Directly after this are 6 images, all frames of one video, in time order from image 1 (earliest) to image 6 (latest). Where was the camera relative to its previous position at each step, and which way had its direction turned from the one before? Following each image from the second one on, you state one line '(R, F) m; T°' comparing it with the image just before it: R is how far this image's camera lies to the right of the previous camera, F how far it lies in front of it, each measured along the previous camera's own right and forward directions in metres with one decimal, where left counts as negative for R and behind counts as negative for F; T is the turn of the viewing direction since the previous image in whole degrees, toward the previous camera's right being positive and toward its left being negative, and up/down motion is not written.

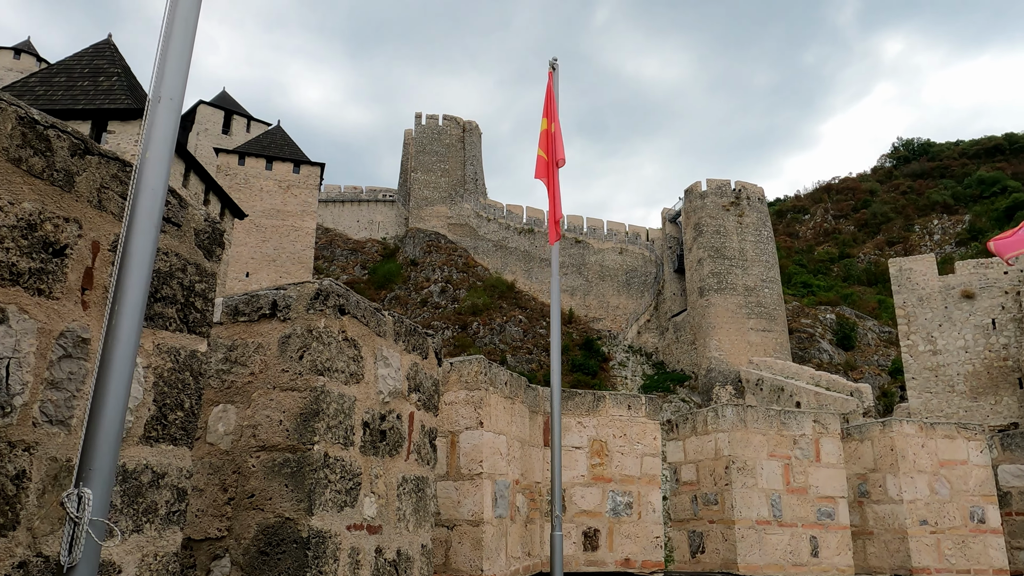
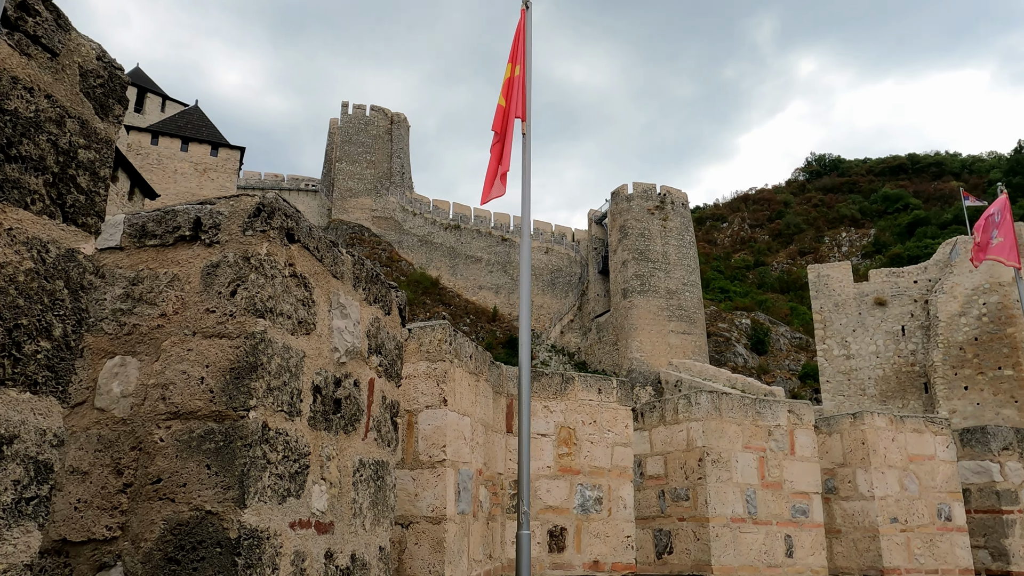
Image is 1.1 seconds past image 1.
(-0.2, +0.7) m; +6°
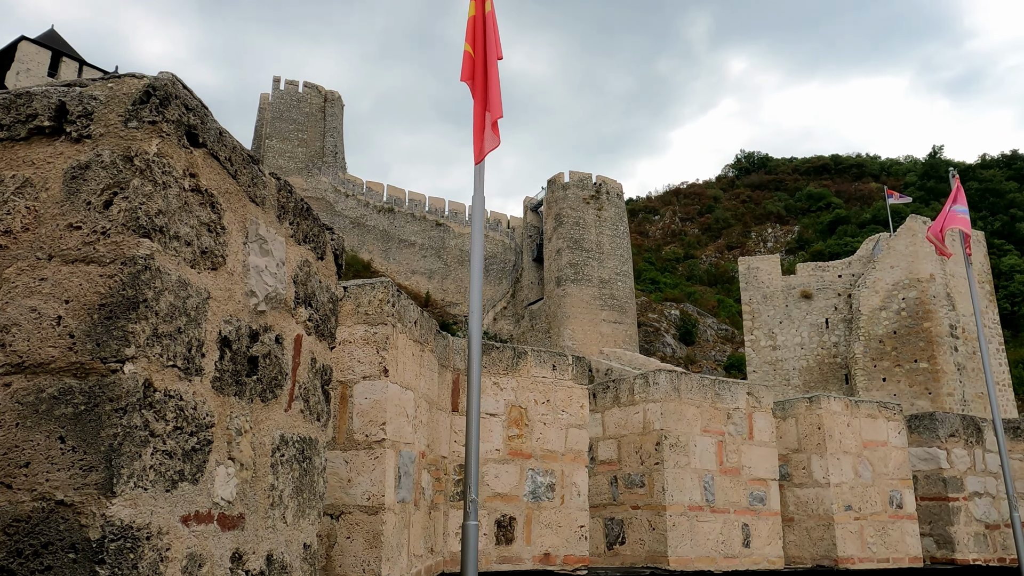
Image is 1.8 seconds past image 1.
(-0.1, +0.5) m; +5°
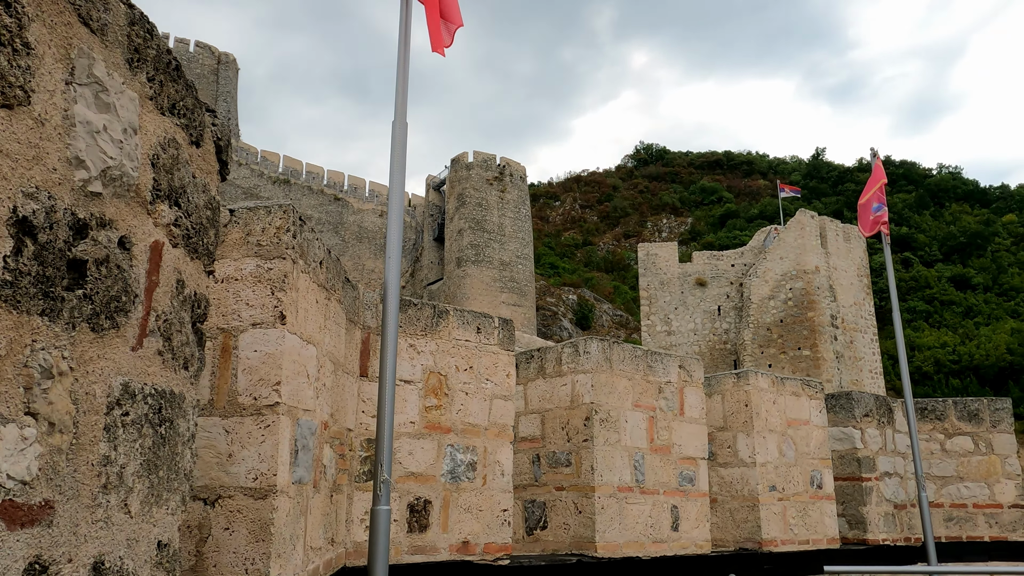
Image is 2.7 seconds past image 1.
(-0.1, +0.6) m; +8°
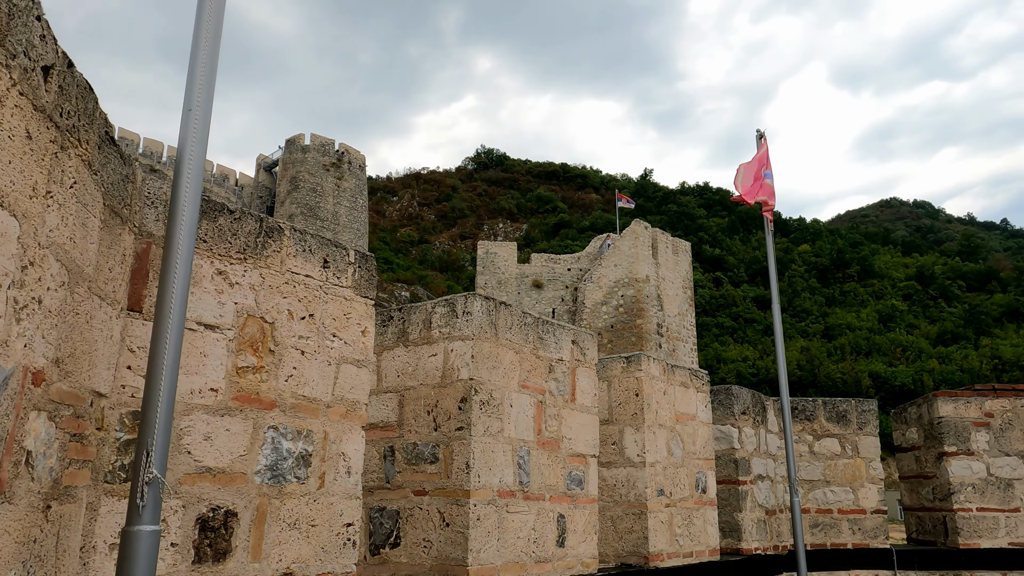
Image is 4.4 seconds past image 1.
(-0.1, +1.1) m; +13°
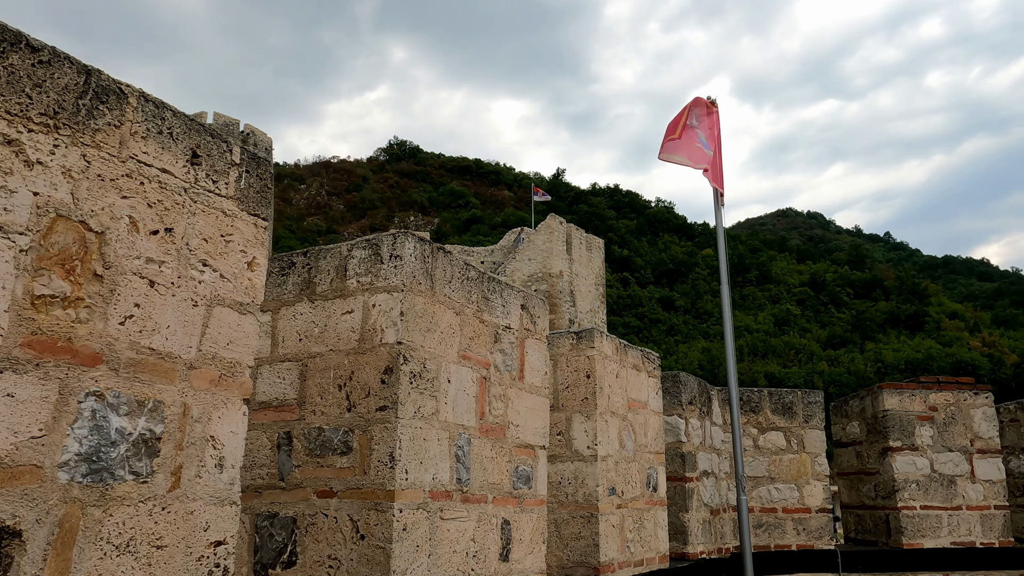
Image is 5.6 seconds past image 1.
(-0.1, +0.8) m; +7°
